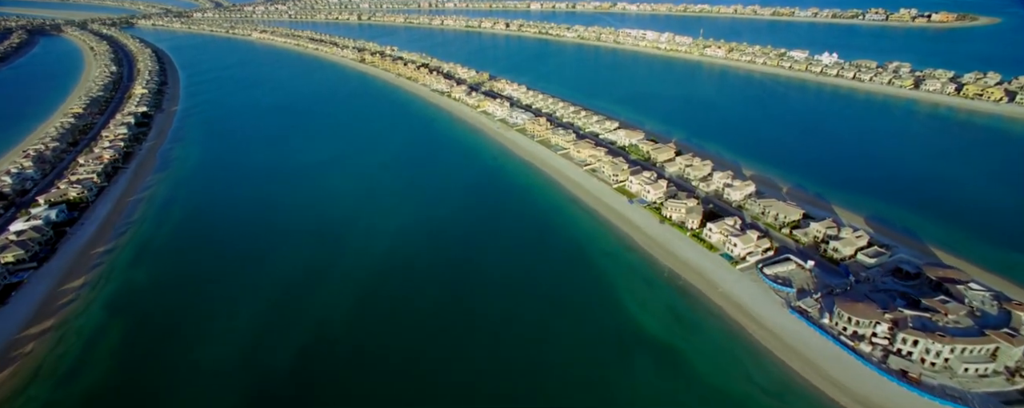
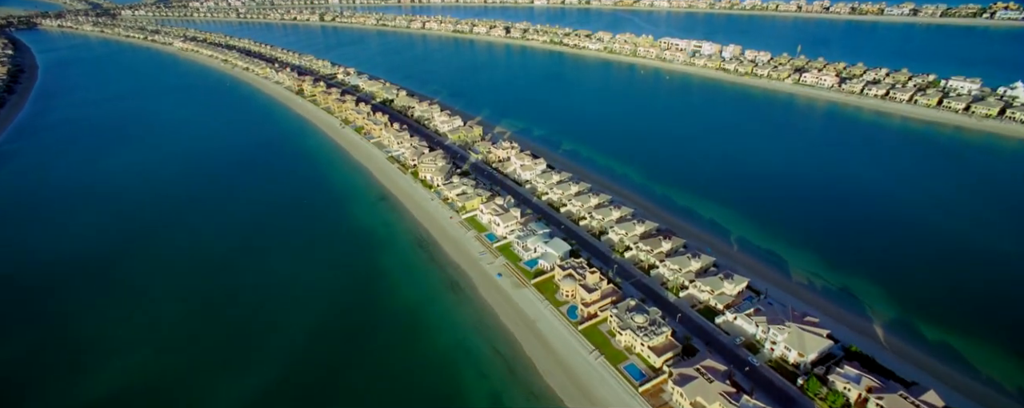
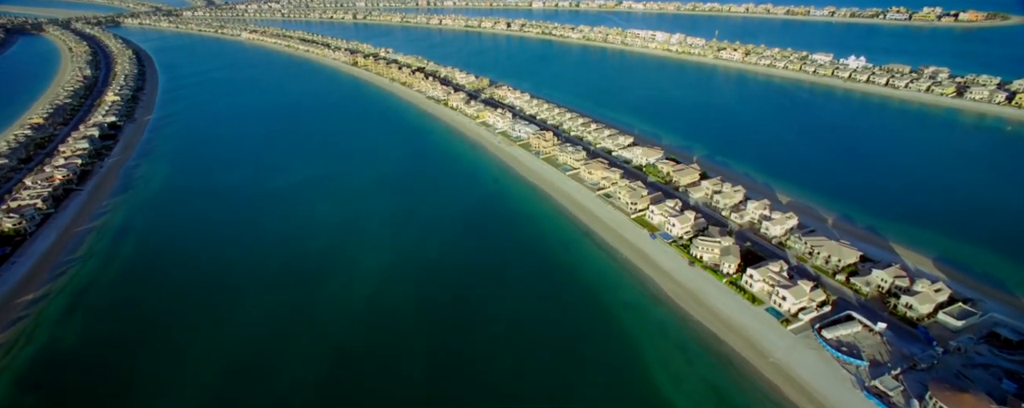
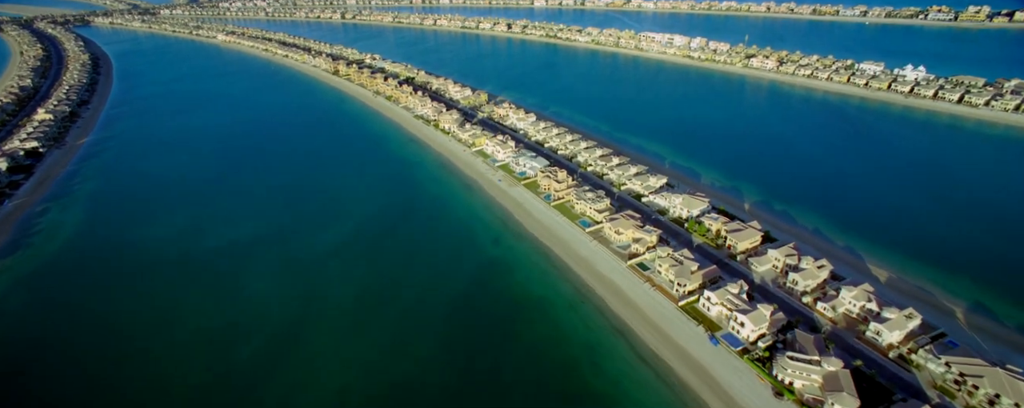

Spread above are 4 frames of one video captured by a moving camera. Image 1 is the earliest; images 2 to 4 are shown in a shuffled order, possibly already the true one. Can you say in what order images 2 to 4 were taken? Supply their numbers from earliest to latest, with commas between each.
3, 4, 2
